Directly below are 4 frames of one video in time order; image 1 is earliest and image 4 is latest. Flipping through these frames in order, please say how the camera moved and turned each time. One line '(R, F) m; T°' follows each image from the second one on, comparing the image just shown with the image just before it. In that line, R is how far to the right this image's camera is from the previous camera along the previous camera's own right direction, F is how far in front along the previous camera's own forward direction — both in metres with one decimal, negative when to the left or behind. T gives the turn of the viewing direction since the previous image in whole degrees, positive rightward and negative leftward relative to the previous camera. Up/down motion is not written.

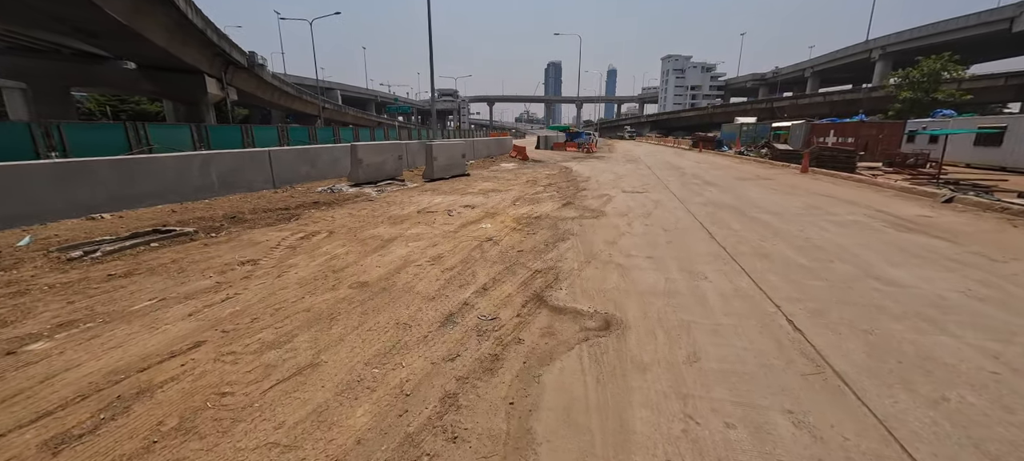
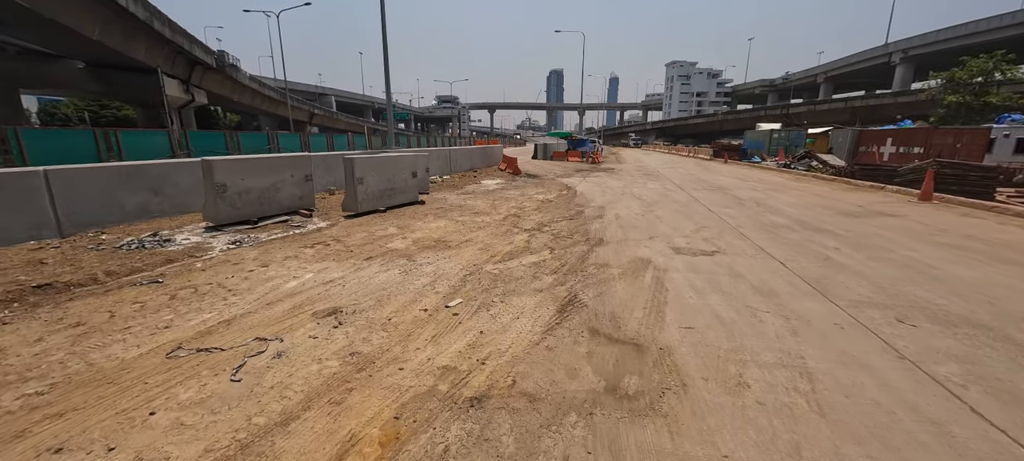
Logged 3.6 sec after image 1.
(+0.8, +5.7) m; 0°
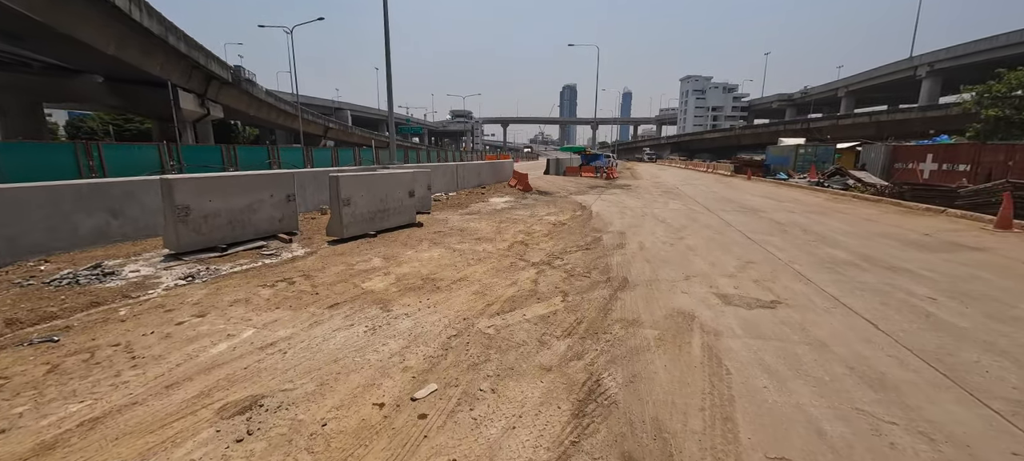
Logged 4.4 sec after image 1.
(+0.1, +1.3) m; -2°
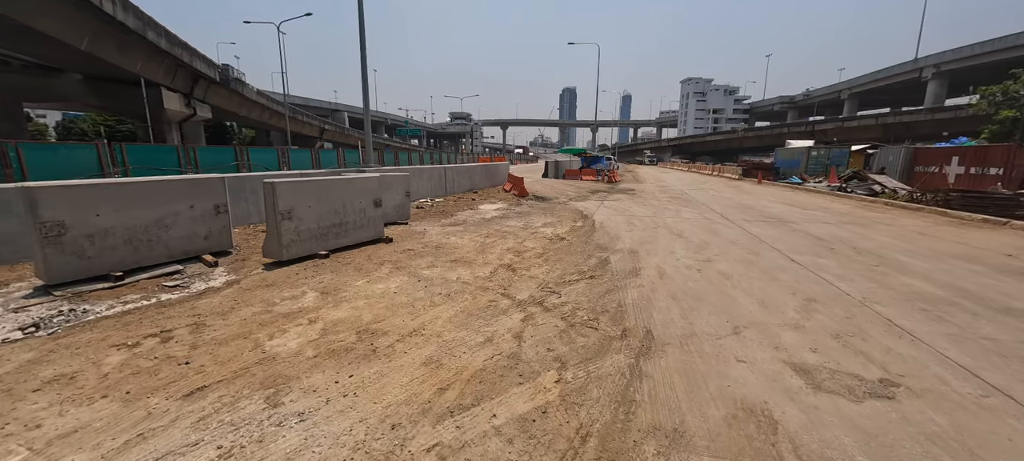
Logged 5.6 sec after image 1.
(+0.3, +1.8) m; 0°
